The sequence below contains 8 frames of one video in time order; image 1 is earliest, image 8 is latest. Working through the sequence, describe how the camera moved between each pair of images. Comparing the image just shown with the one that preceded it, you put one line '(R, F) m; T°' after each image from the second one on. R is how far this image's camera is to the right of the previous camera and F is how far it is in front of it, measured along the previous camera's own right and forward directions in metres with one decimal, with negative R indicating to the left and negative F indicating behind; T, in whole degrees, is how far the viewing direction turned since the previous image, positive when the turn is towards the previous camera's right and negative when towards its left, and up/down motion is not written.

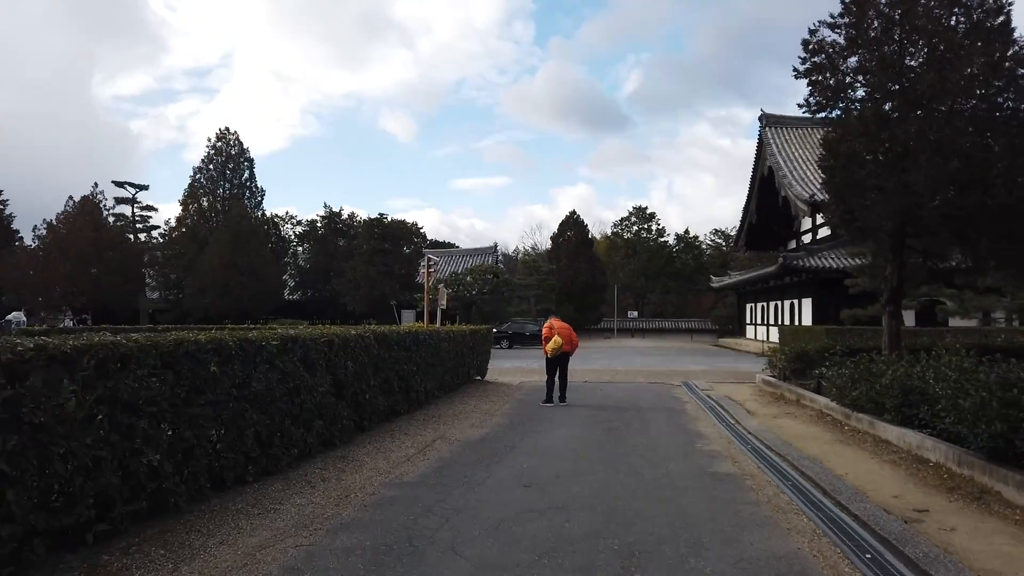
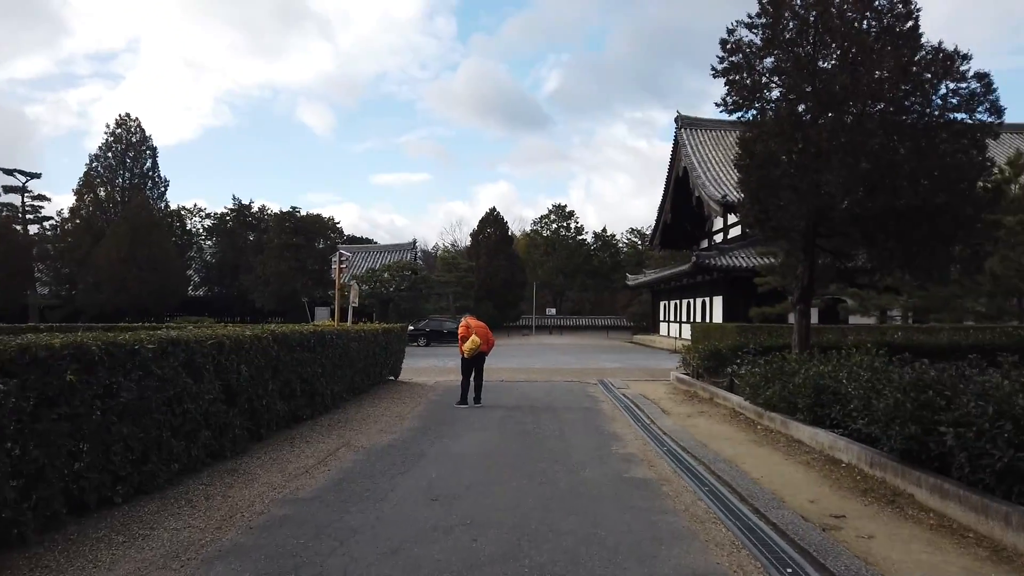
(+0.1, +0.4) m; +7°
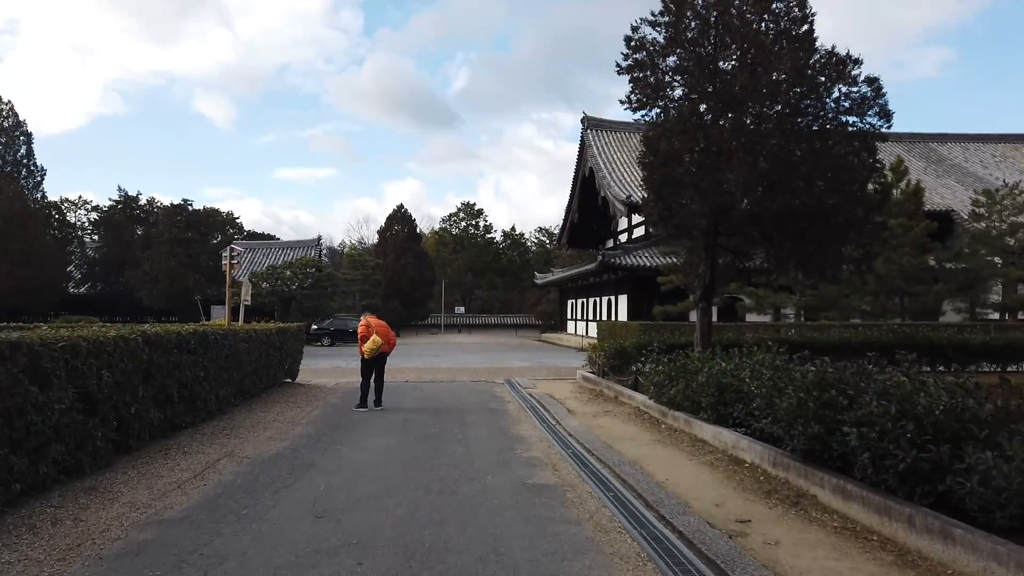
(+0.1, +0.4) m; +7°
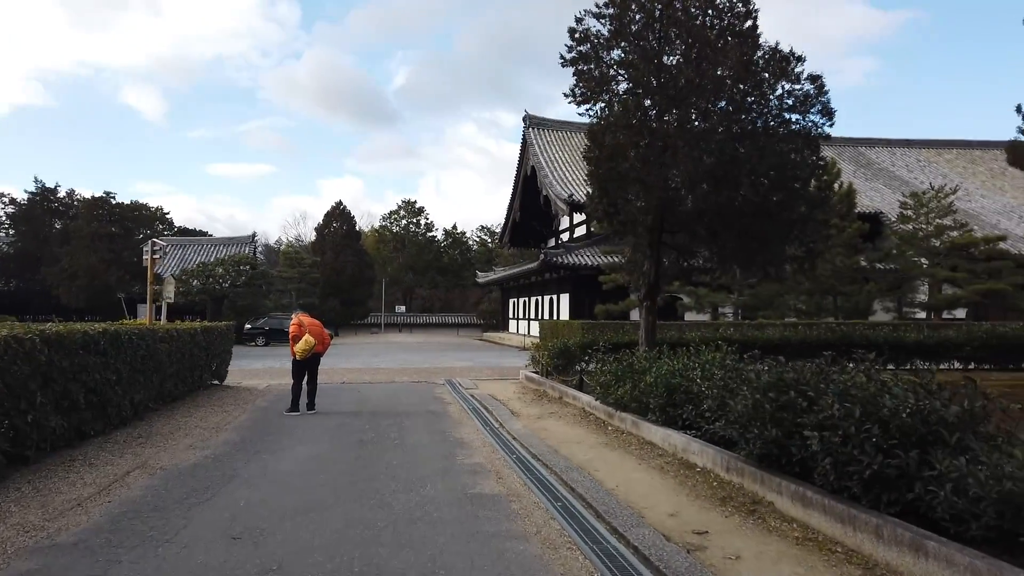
(0.0, +0.4) m; +5°
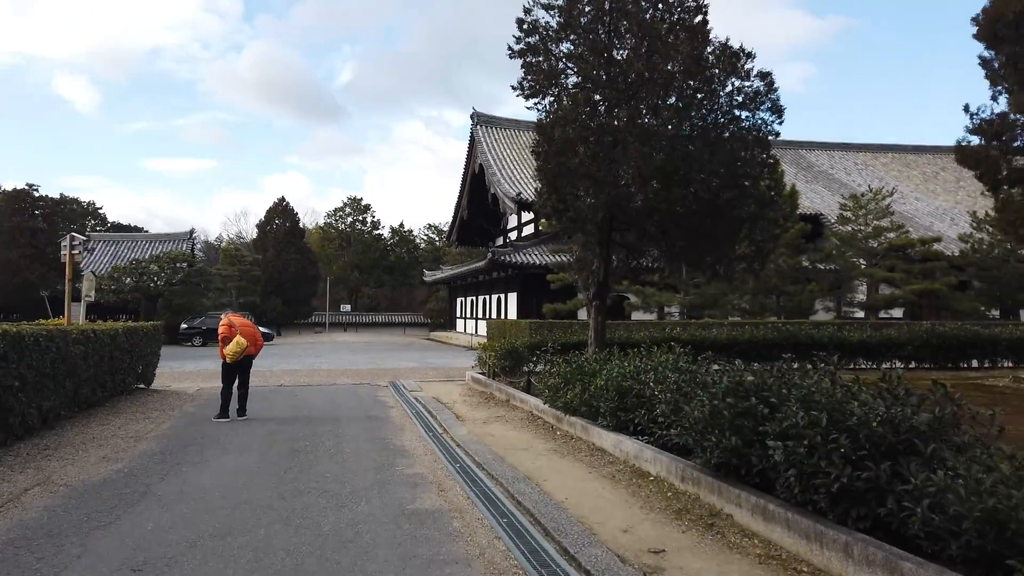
(0.0, +0.4) m; +4°
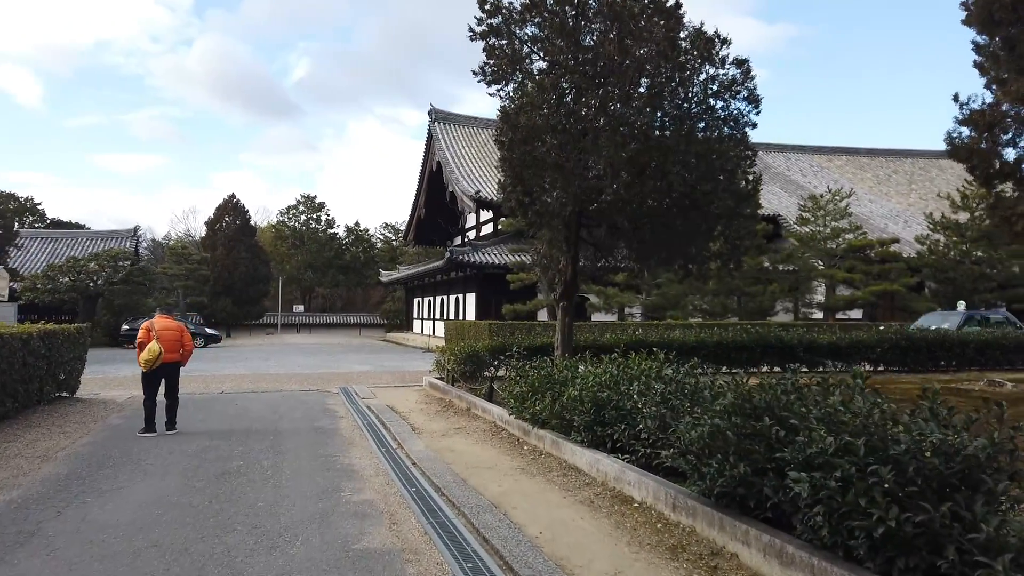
(0.0, +0.7) m; +3°
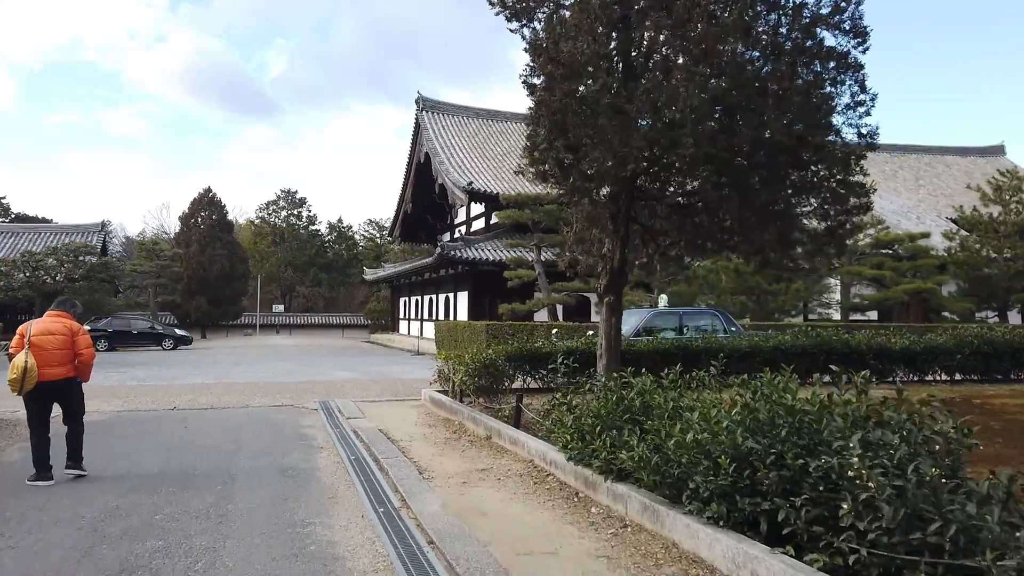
(-0.5, +2.1) m; +1°
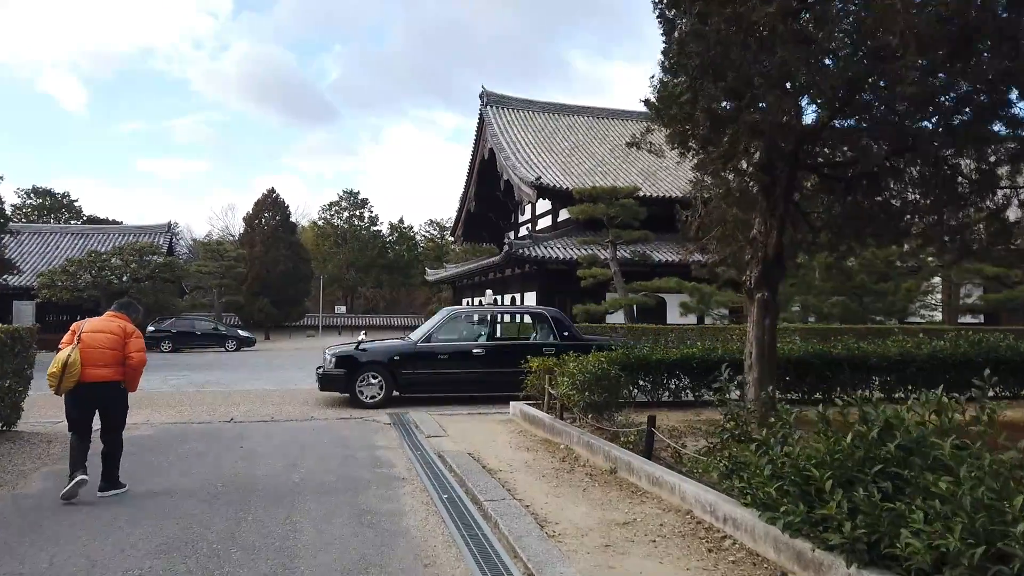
(-0.6, +1.4) m; -5°
